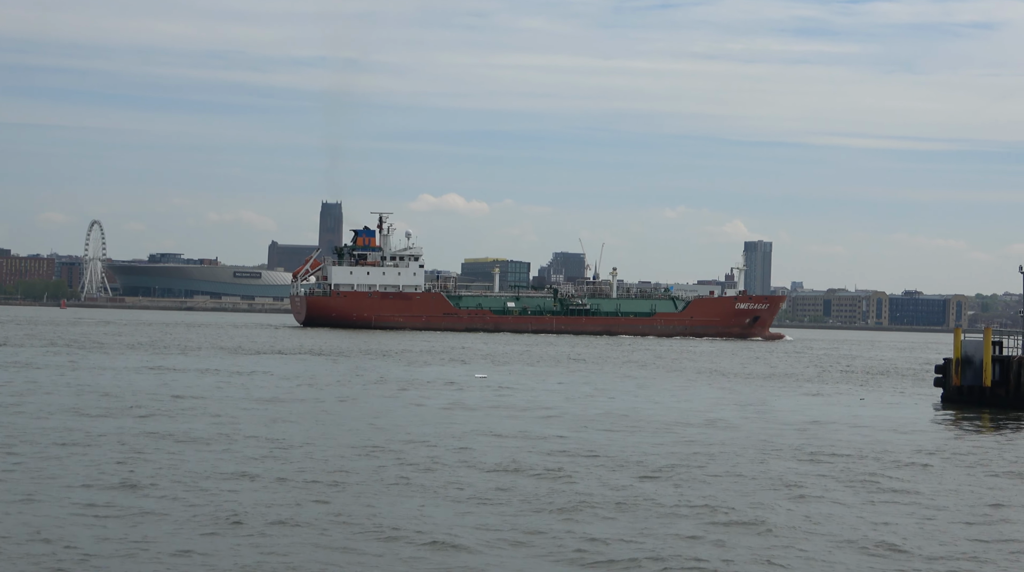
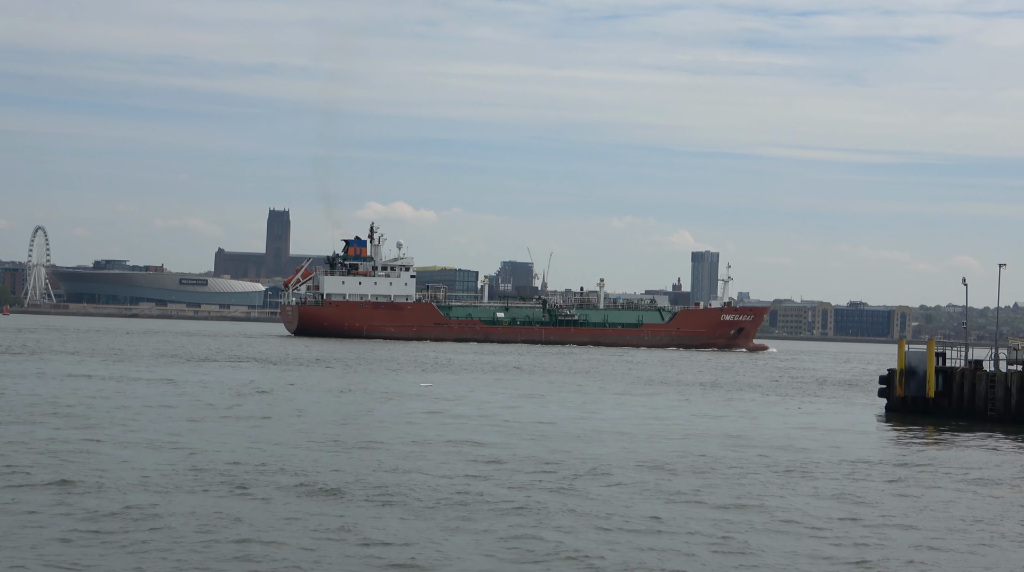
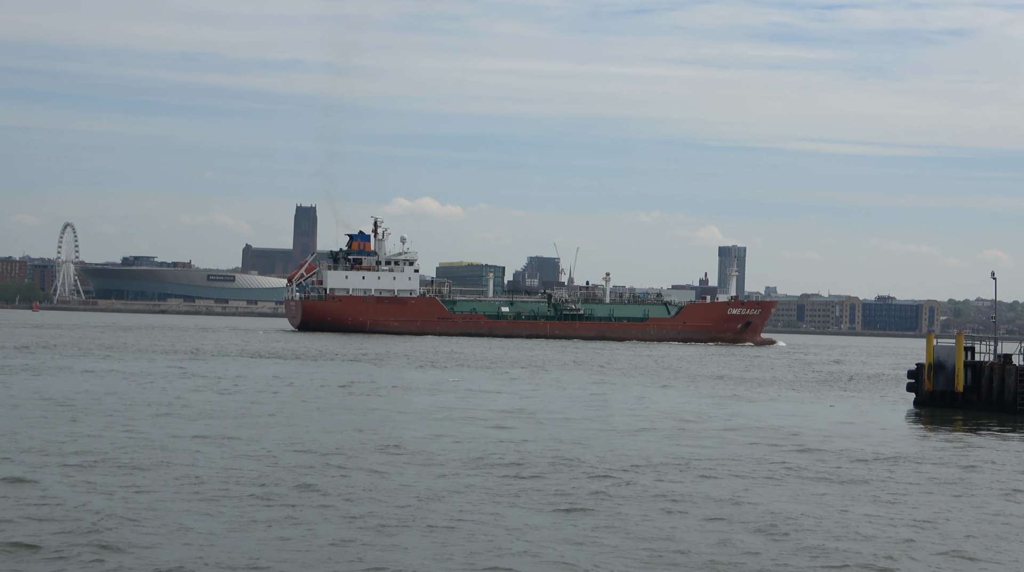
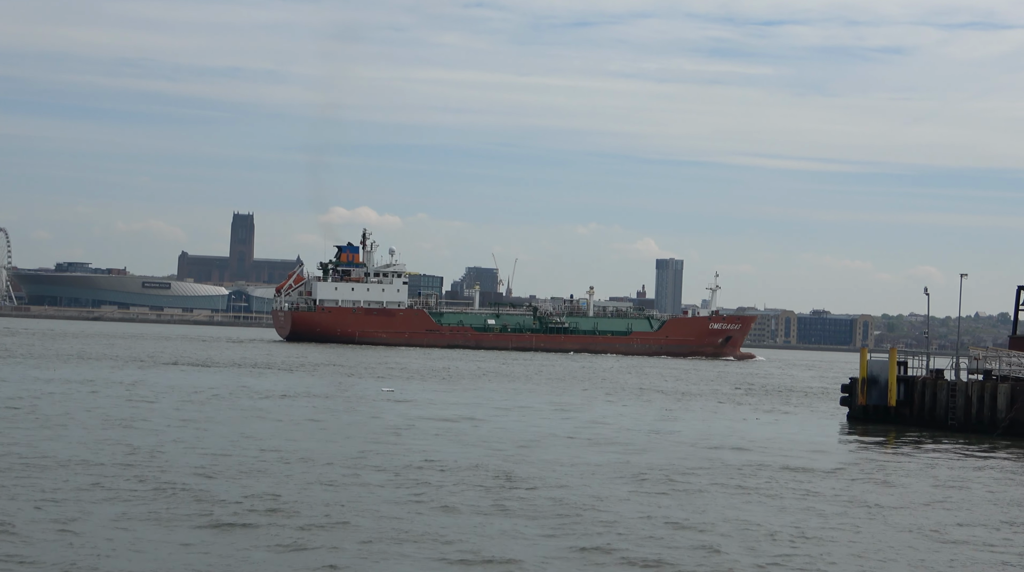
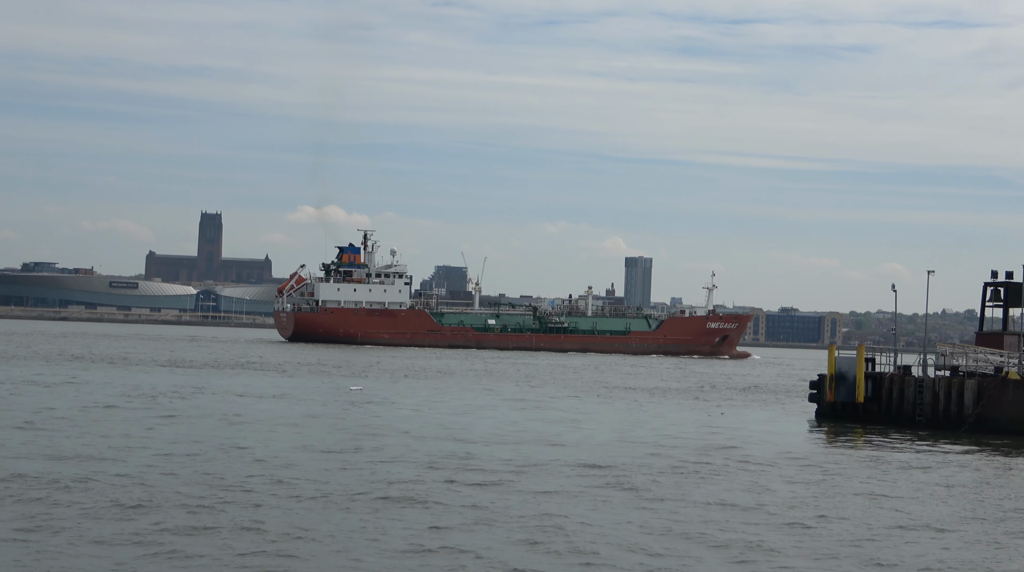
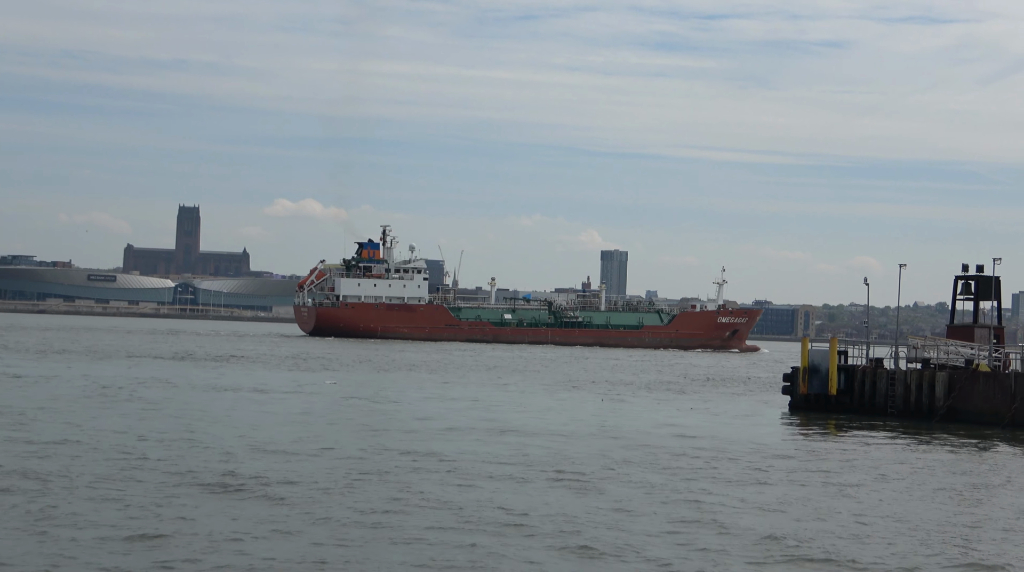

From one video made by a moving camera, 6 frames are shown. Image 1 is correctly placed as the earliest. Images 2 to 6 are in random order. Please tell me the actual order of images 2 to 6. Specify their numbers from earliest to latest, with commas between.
3, 2, 4, 5, 6
